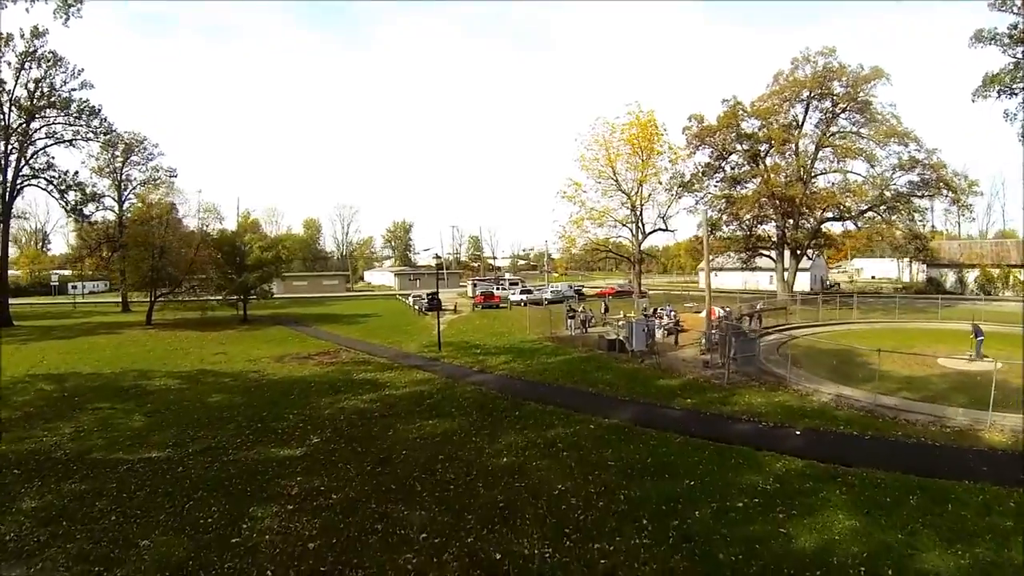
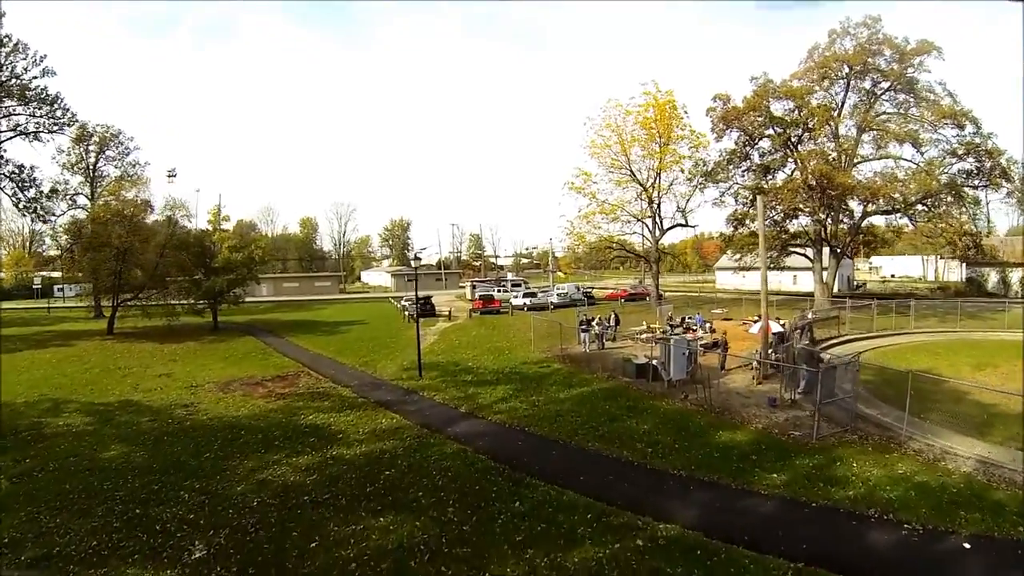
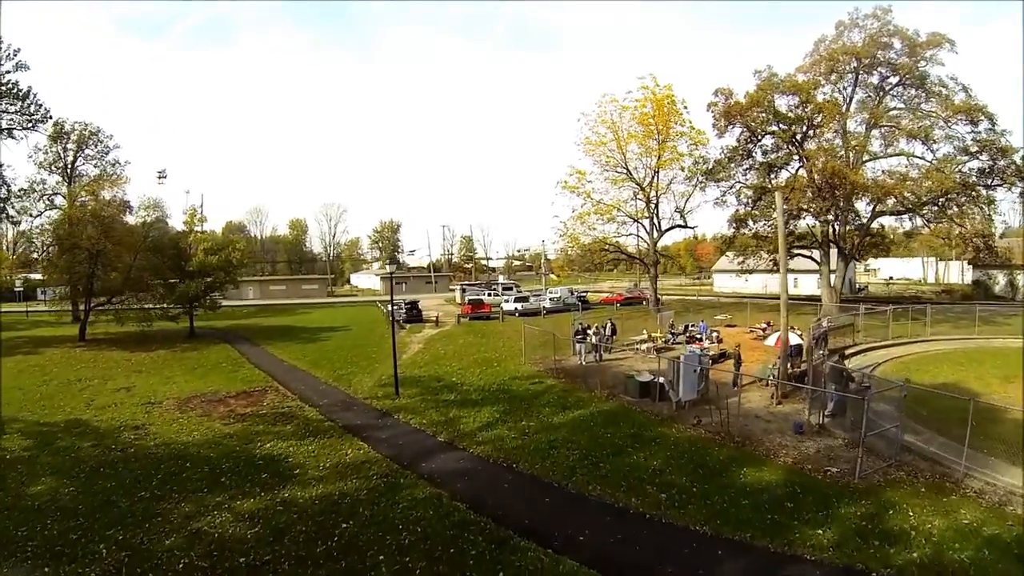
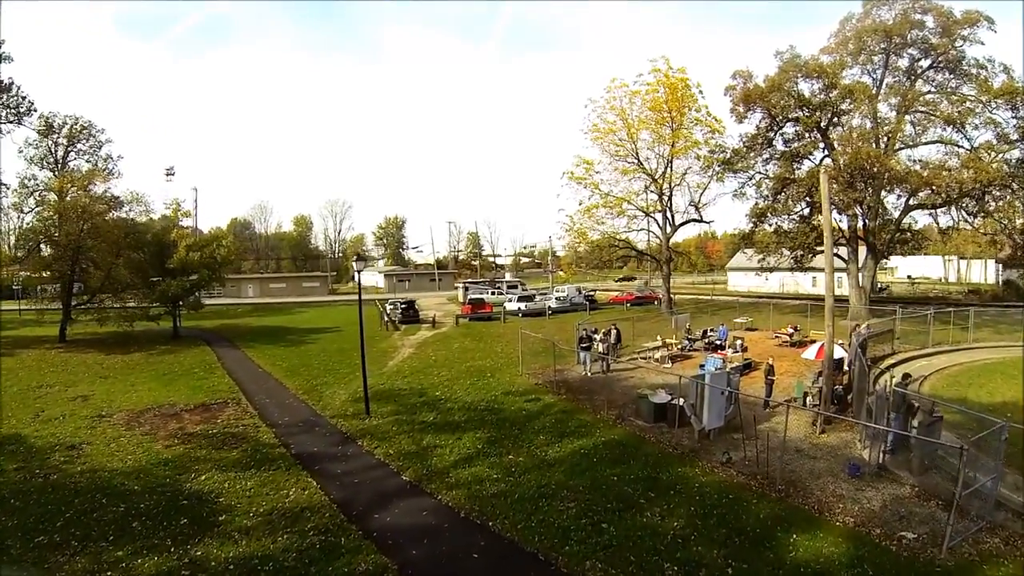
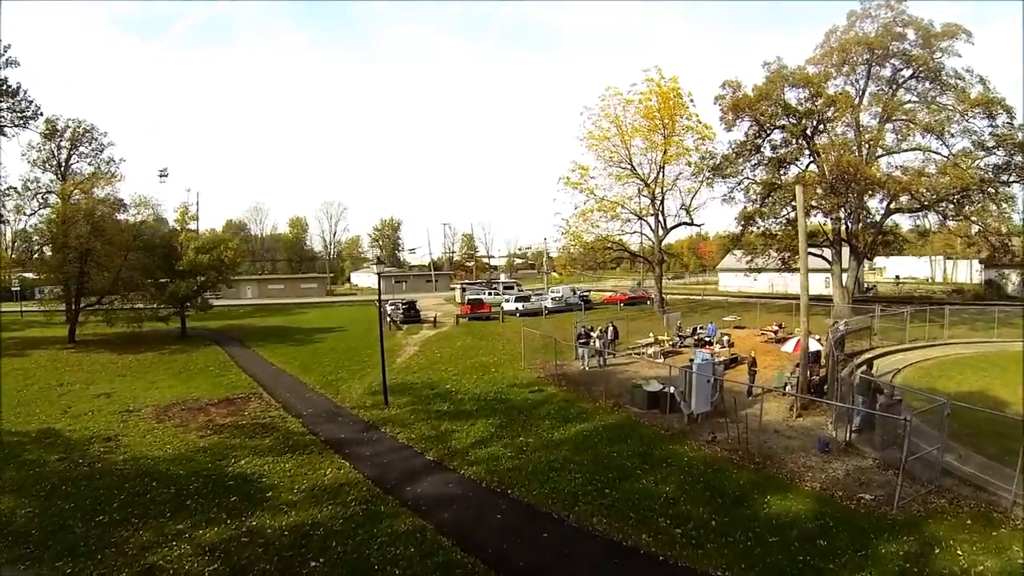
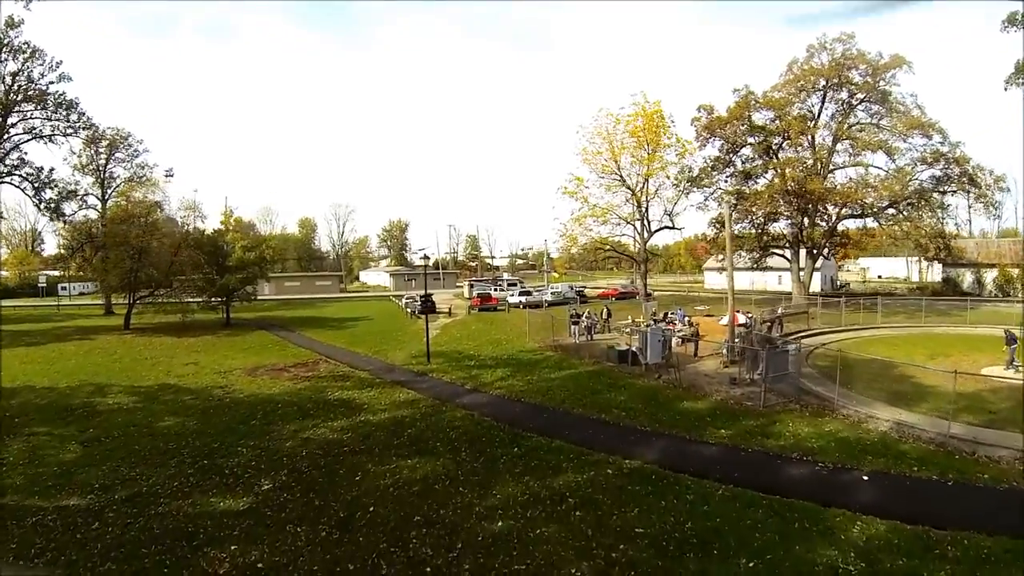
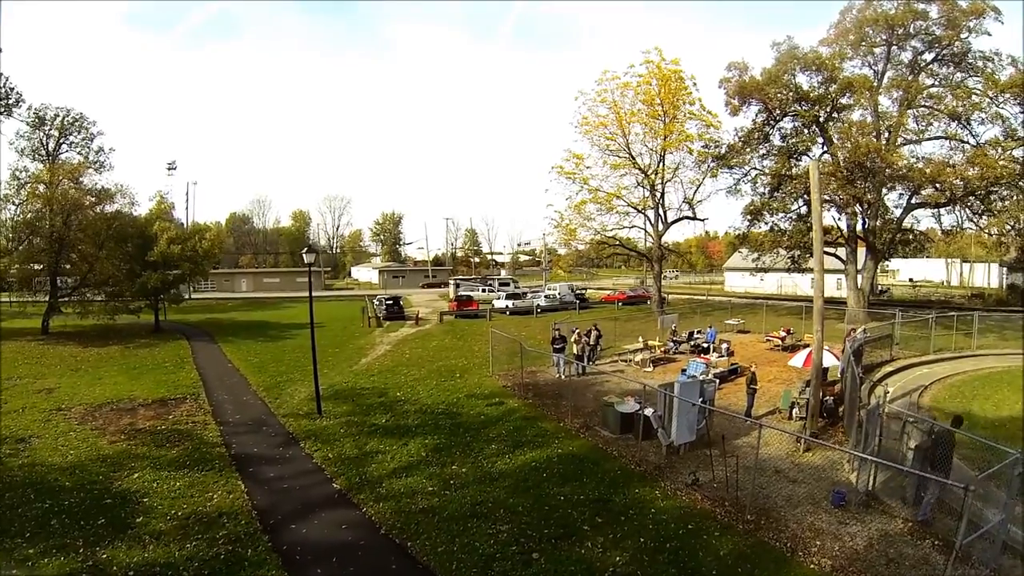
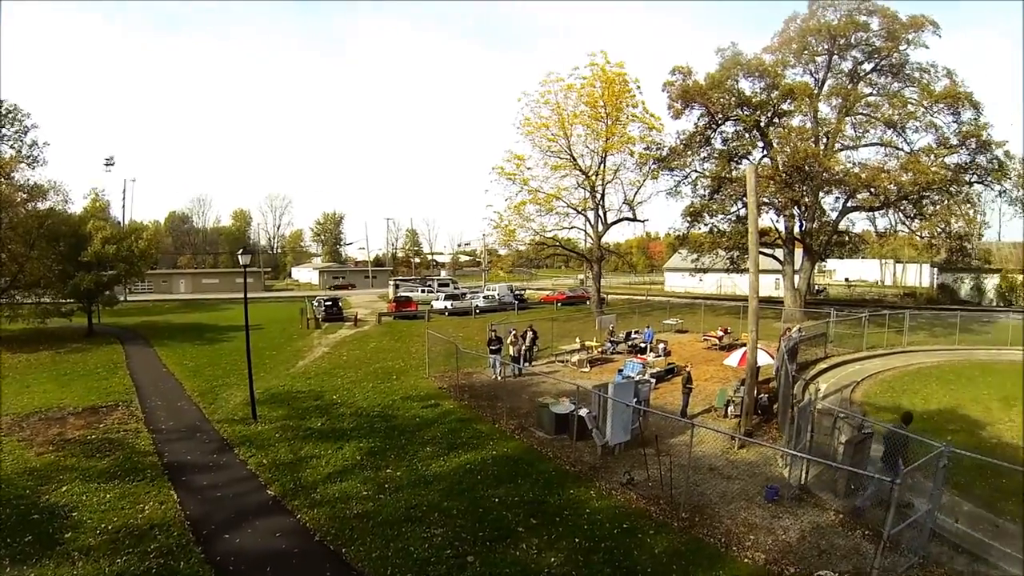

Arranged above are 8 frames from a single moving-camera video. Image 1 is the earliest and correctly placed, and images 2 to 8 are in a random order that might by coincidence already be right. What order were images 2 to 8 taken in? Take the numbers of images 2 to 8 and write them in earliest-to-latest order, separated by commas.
6, 2, 3, 5, 4, 7, 8
